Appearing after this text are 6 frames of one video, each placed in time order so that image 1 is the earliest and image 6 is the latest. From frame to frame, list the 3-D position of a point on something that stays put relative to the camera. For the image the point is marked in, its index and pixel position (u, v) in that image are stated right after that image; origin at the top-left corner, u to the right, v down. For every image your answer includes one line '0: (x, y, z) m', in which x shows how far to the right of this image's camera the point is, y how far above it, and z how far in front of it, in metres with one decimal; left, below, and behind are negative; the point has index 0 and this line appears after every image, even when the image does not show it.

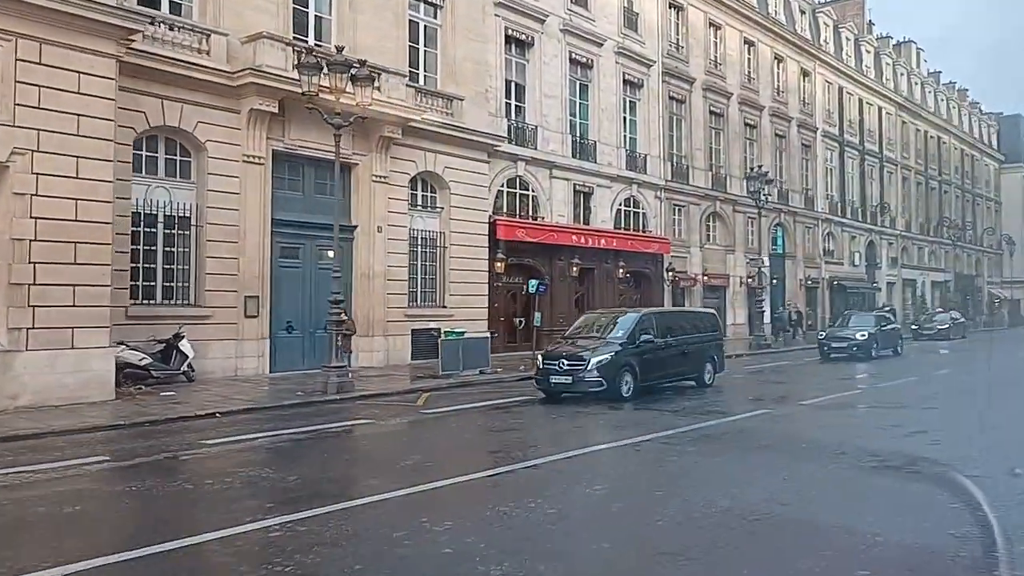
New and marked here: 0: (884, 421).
0: (+6.6, -2.3, +12.9) m
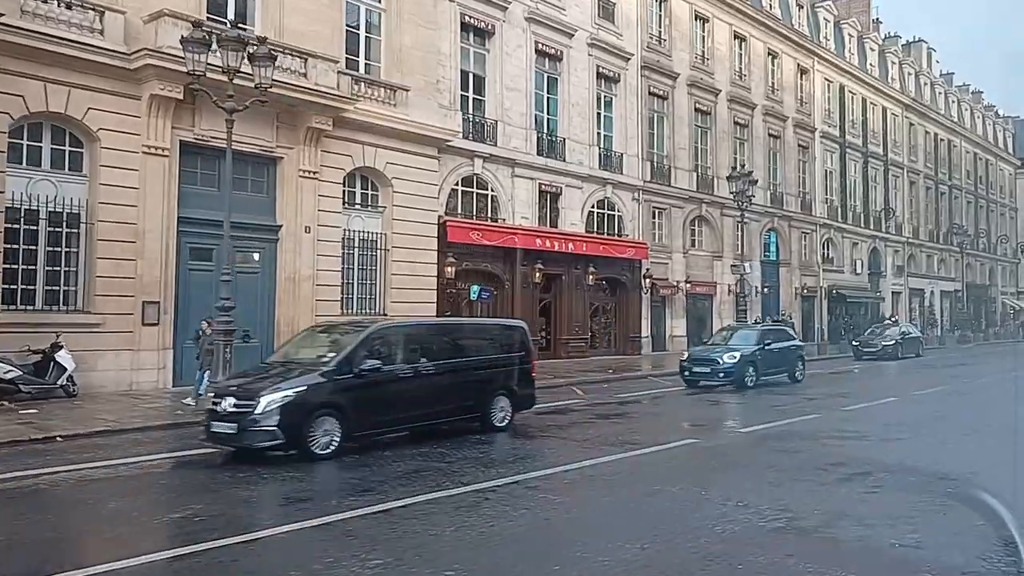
0: (+4.7, -2.4, +10.7) m
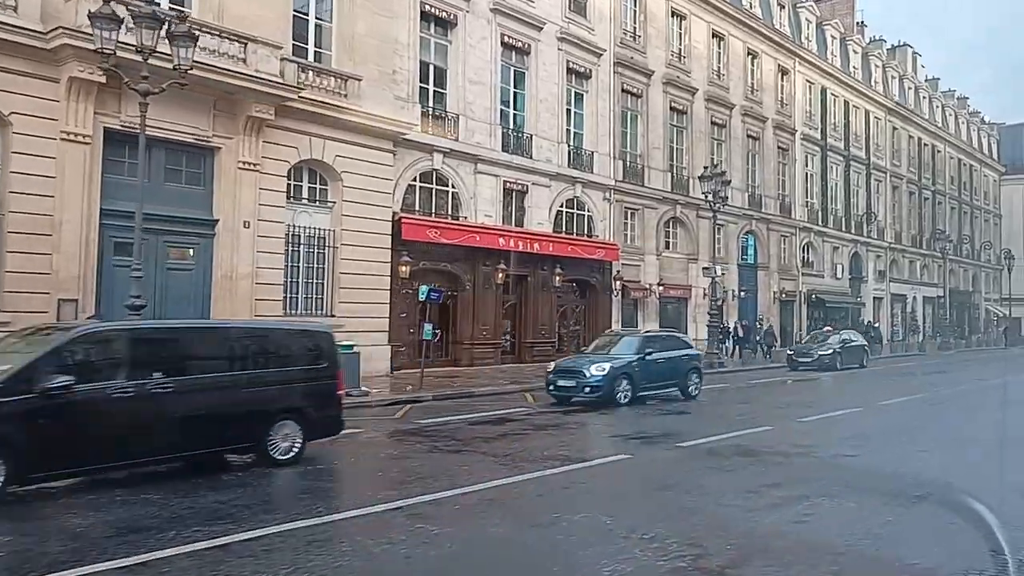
0: (+3.5, -2.5, +9.7) m
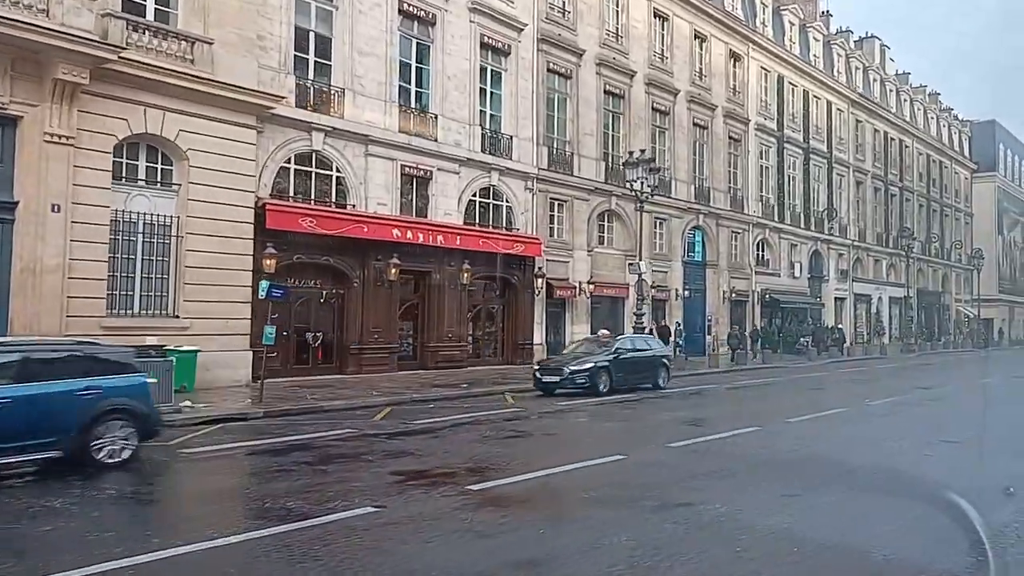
0: (+0.4, -2.3, +6.9) m
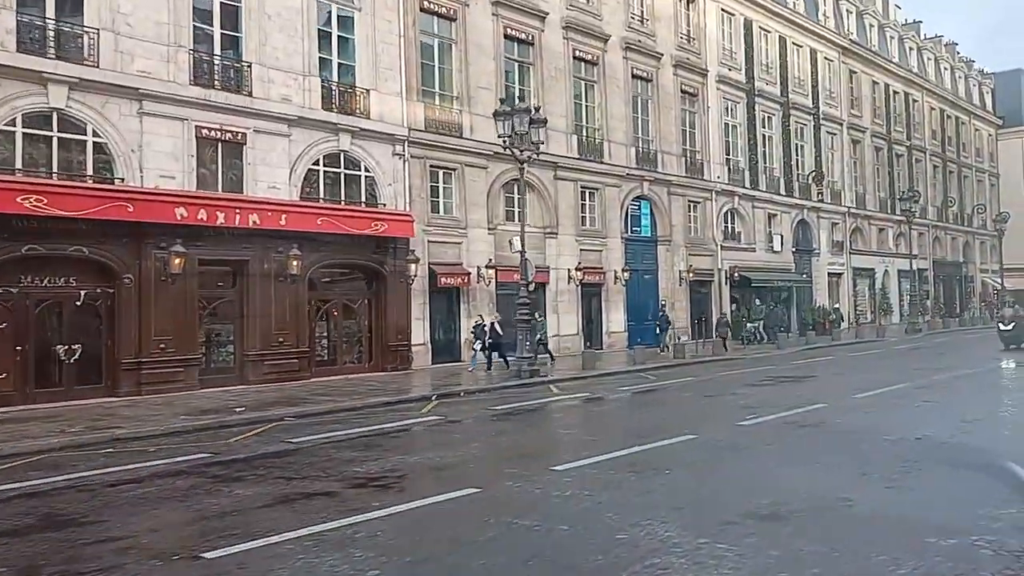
0: (-4.7, -2.3, +1.7) m
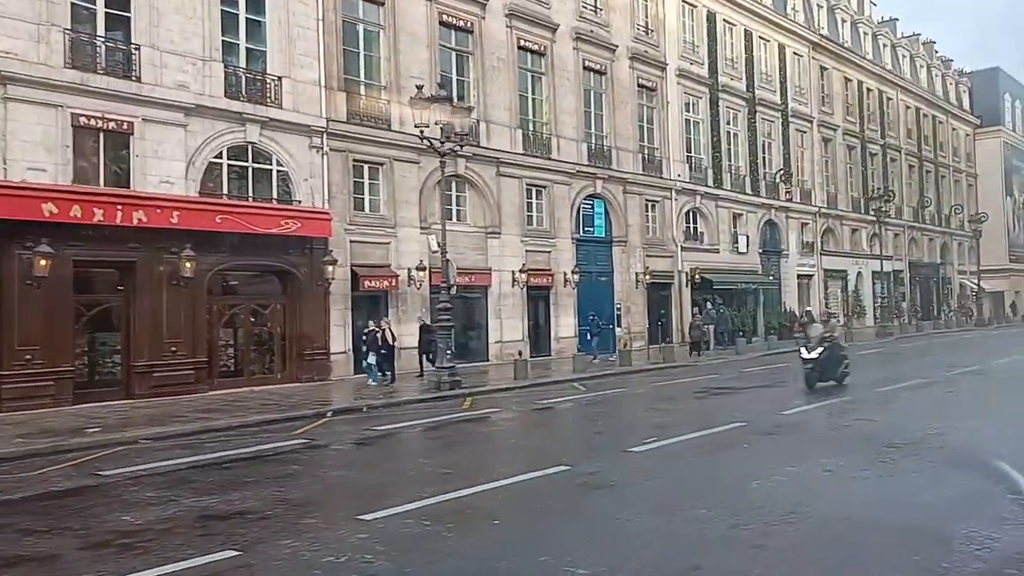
0: (-6.6, -2.3, -0.1) m
